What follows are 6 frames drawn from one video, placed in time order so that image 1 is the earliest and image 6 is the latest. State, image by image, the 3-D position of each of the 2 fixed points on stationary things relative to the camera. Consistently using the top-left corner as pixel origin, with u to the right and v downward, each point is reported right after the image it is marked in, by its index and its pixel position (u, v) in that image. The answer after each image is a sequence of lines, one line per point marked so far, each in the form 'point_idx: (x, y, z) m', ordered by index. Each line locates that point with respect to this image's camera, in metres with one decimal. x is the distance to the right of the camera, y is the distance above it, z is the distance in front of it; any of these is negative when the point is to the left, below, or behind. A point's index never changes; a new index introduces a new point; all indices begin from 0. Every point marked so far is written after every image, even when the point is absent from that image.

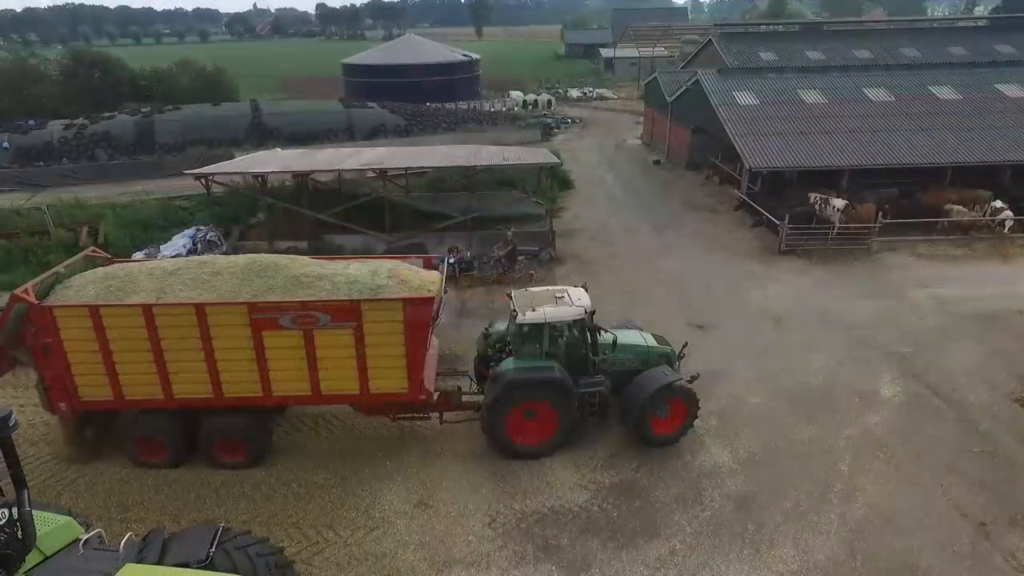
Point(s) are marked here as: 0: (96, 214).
0: (-10.7, +1.9, +15.9) m
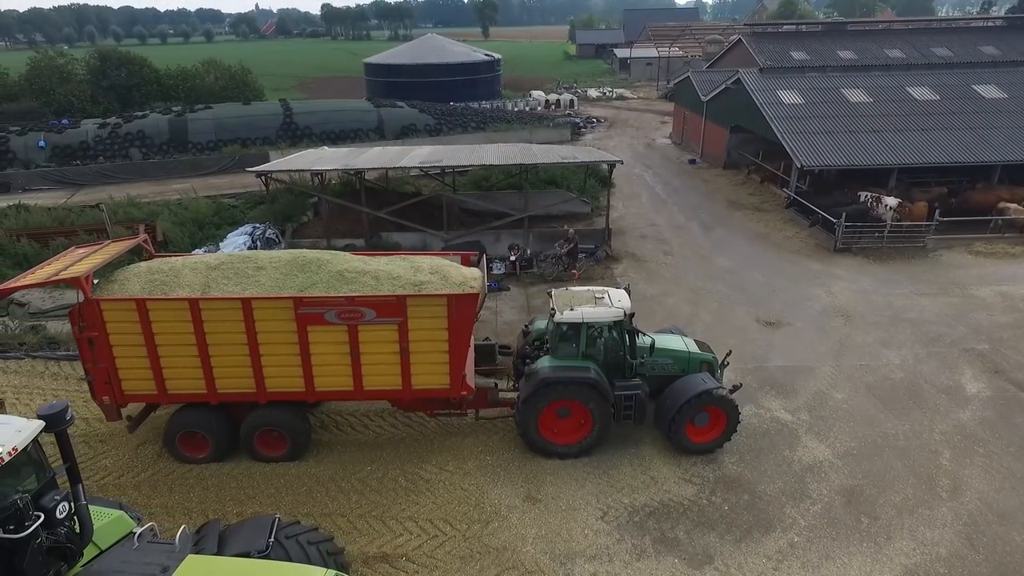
0: (-9.4, +2.0, +15.9) m
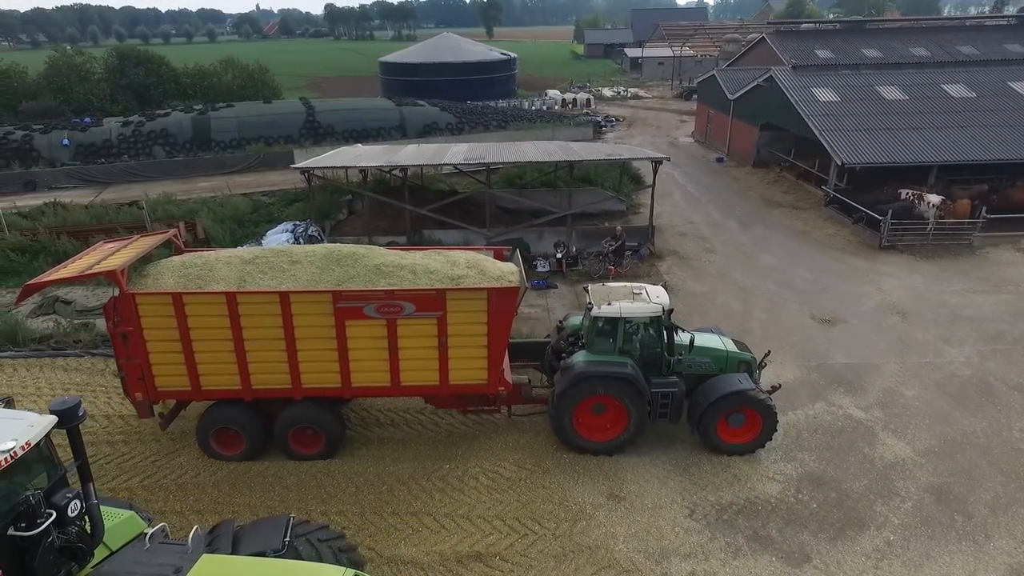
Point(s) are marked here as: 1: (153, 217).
0: (-8.3, +2.0, +15.8) m
1: (-9.0, +1.8, +15.4) m
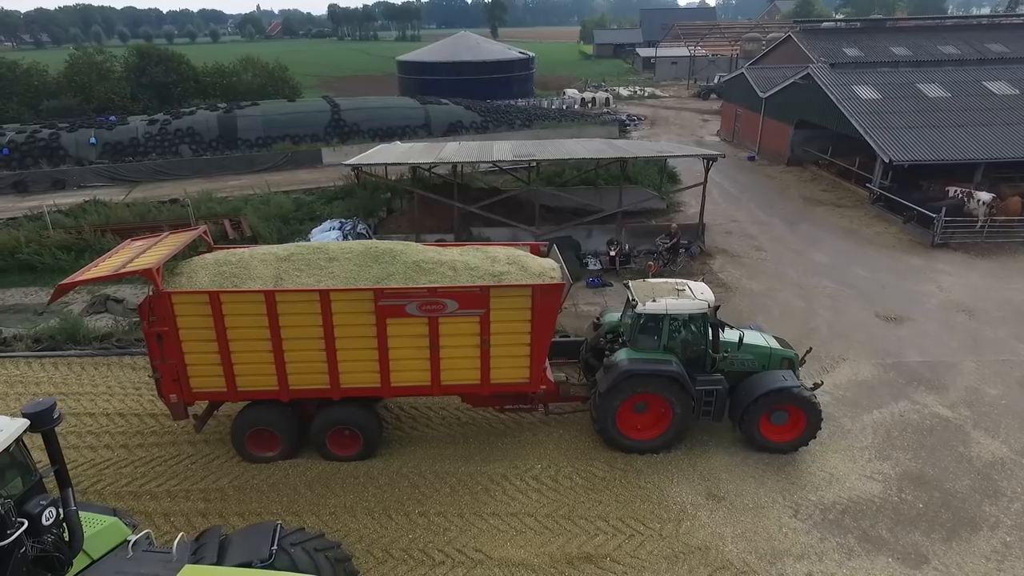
0: (-7.2, +2.1, +15.6) m
1: (-7.8, +1.8, +15.2) m
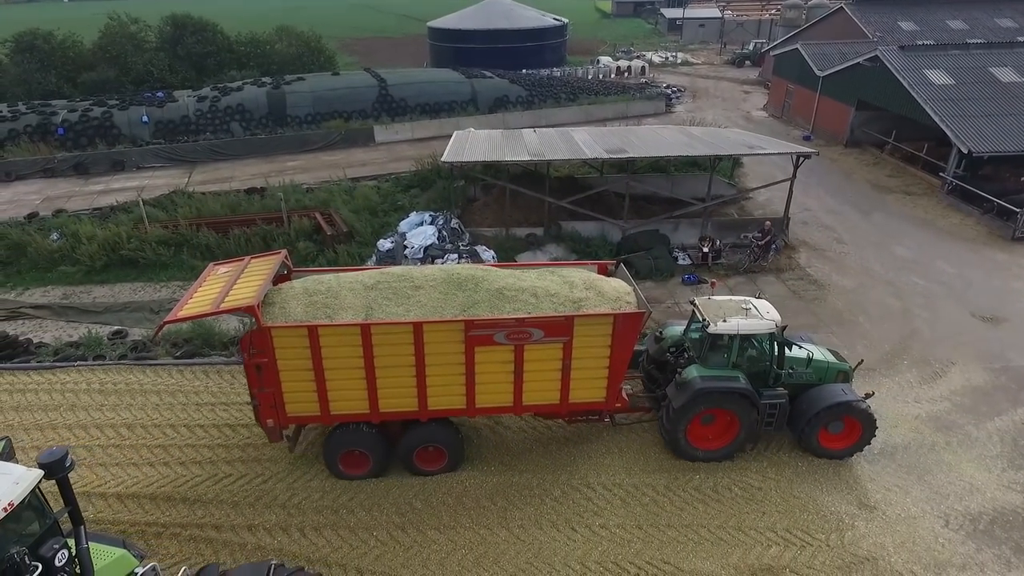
0: (-5.0, +2.3, +15.8) m
1: (-5.7, +2.0, +15.4) m
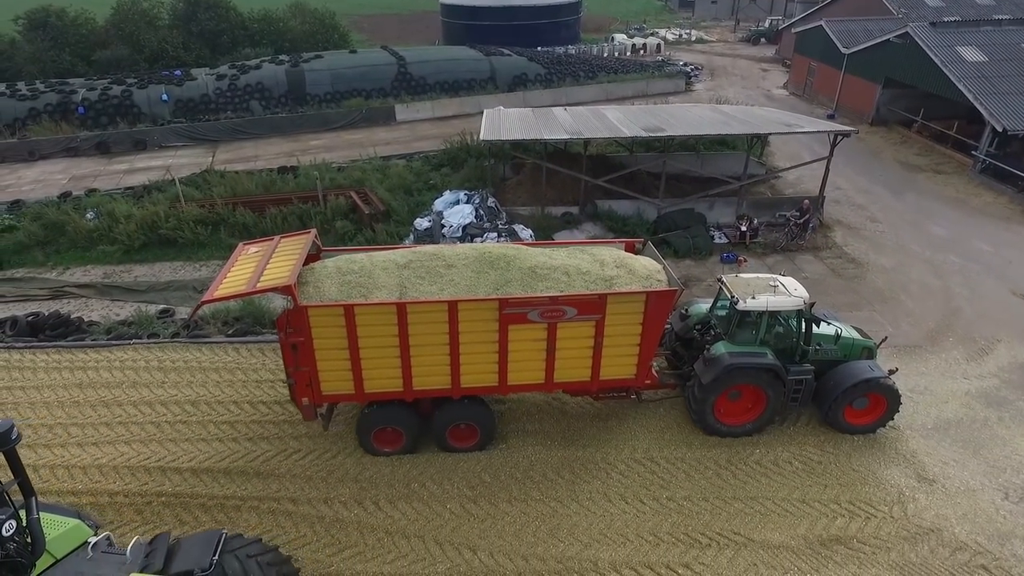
0: (-4.1, +2.8, +15.8) m
1: (-4.8, +2.6, +15.4) m
